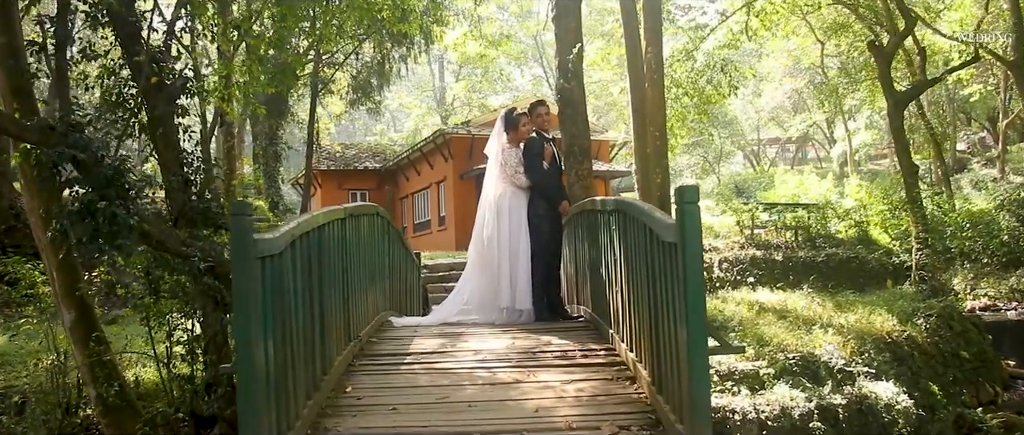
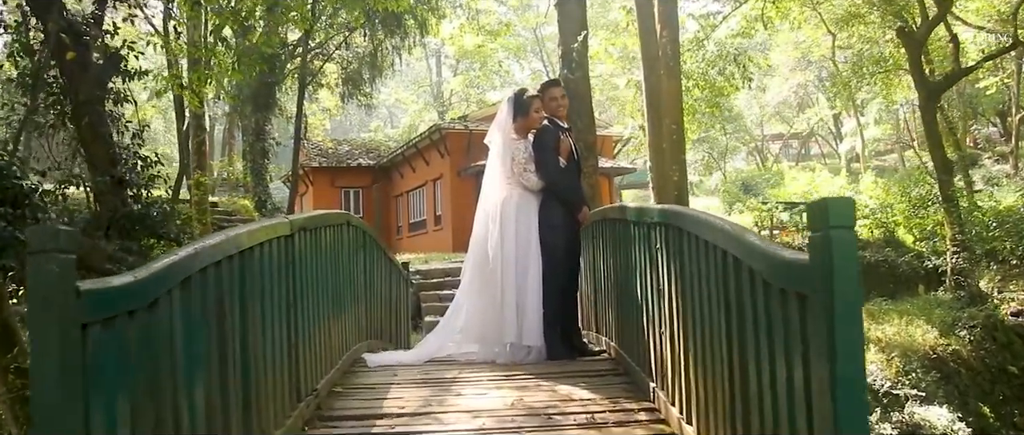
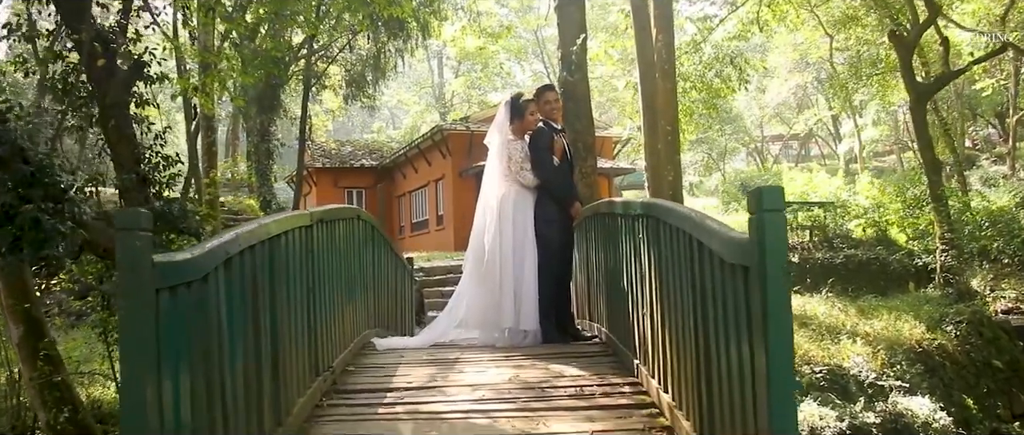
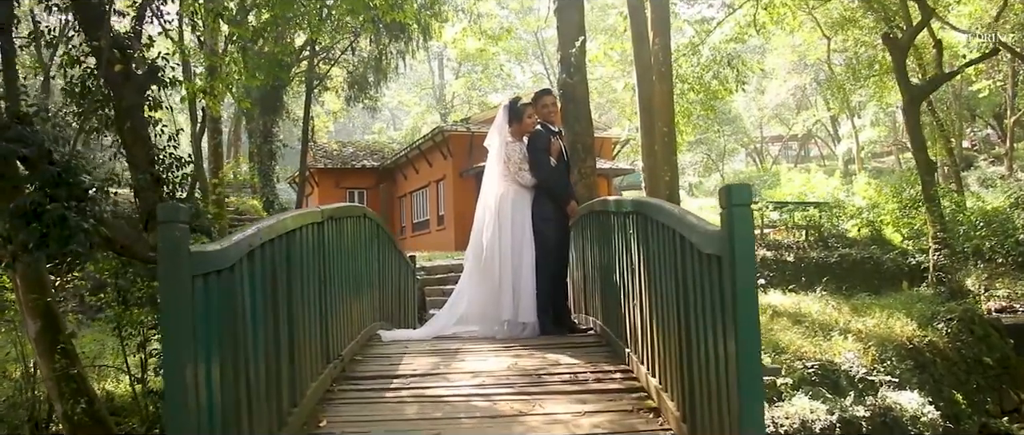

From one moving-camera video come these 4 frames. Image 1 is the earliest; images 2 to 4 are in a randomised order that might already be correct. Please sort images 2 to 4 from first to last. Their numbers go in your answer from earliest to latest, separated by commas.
4, 3, 2
